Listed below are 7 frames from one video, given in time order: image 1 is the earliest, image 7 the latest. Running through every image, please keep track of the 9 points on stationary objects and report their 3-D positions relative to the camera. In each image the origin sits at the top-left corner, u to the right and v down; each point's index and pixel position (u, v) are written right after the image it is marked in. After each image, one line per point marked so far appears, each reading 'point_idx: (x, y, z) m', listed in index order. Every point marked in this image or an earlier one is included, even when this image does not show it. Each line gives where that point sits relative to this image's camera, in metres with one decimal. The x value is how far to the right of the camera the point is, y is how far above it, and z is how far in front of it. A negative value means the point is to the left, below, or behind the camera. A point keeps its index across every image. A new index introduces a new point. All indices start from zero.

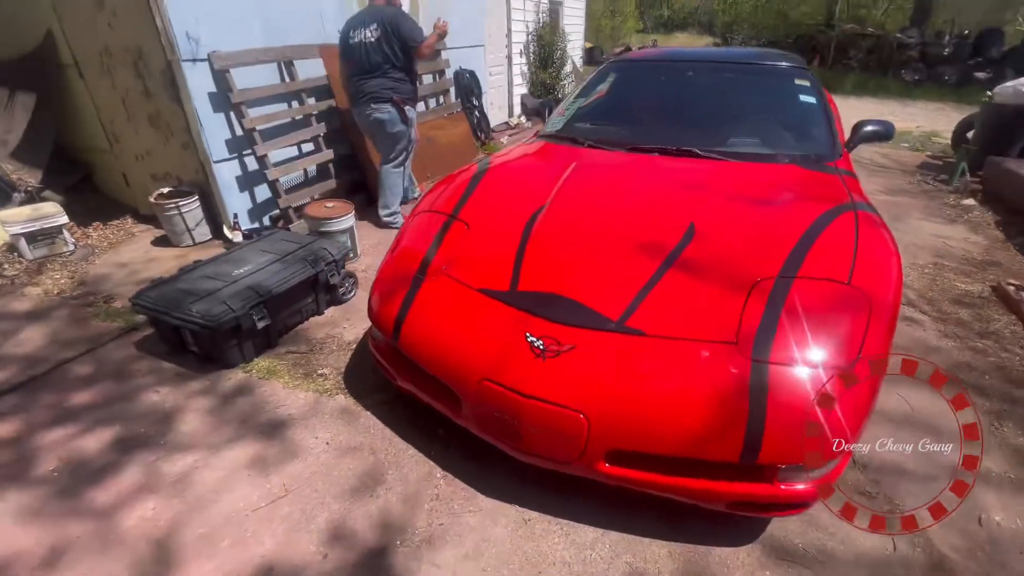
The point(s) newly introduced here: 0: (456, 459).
0: (-0.2, -0.7, +2.0) m
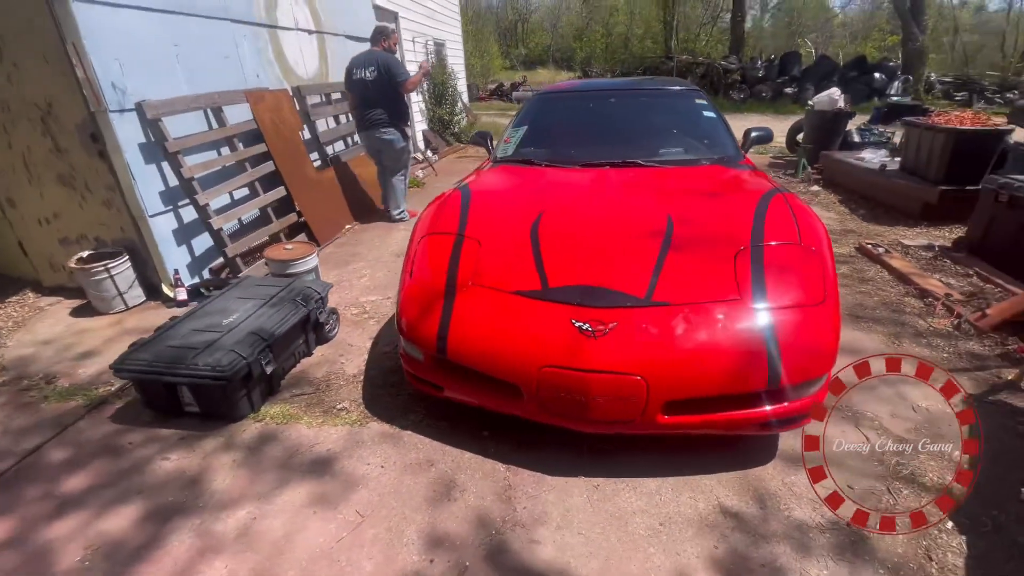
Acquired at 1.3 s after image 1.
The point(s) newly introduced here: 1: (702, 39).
0: (0.0, -0.7, +2.2) m
1: (+6.9, +9.1, +17.6) m
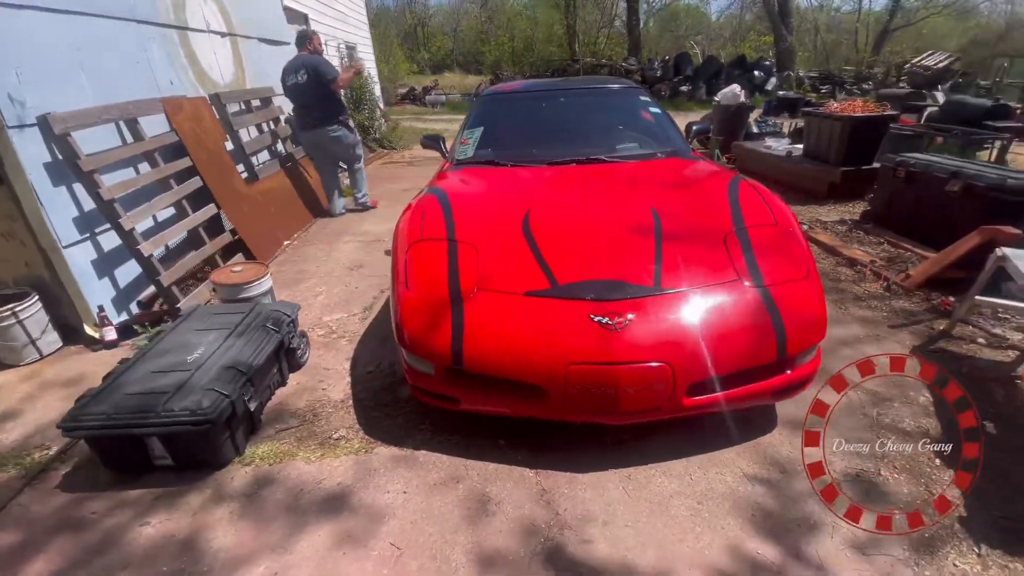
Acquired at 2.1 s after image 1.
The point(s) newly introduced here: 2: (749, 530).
0: (+0.1, -0.7, +2.1) m
1: (+3.4, +9.4, +18.5) m
2: (+0.9, -0.9, +1.8) m
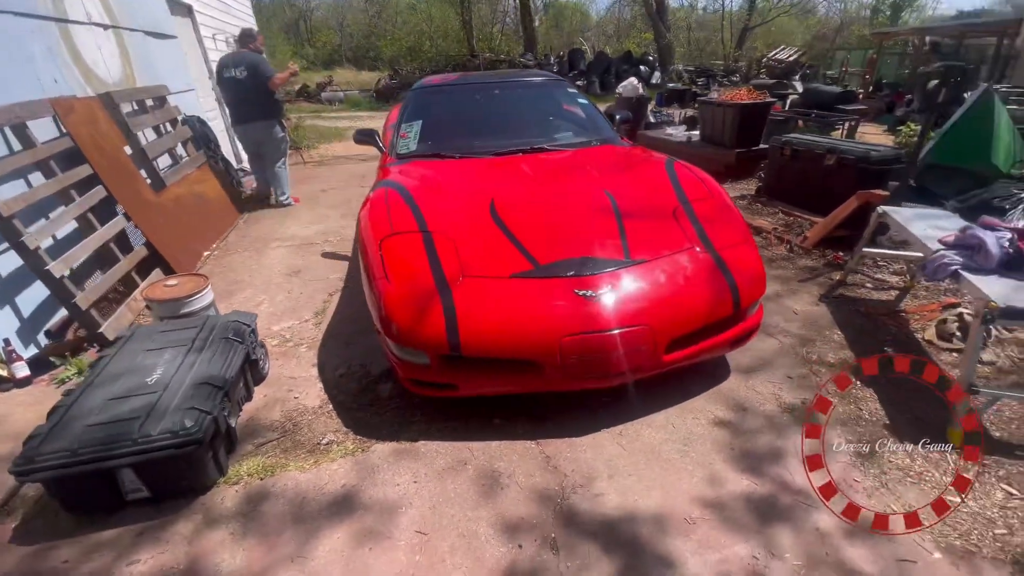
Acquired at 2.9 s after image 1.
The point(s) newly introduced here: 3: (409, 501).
0: (+0.1, -0.7, +2.2) m
1: (-0.6, +9.7, +18.8) m
2: (+0.9, -0.7, +2.1) m
3: (-0.4, -0.8, +1.9) m
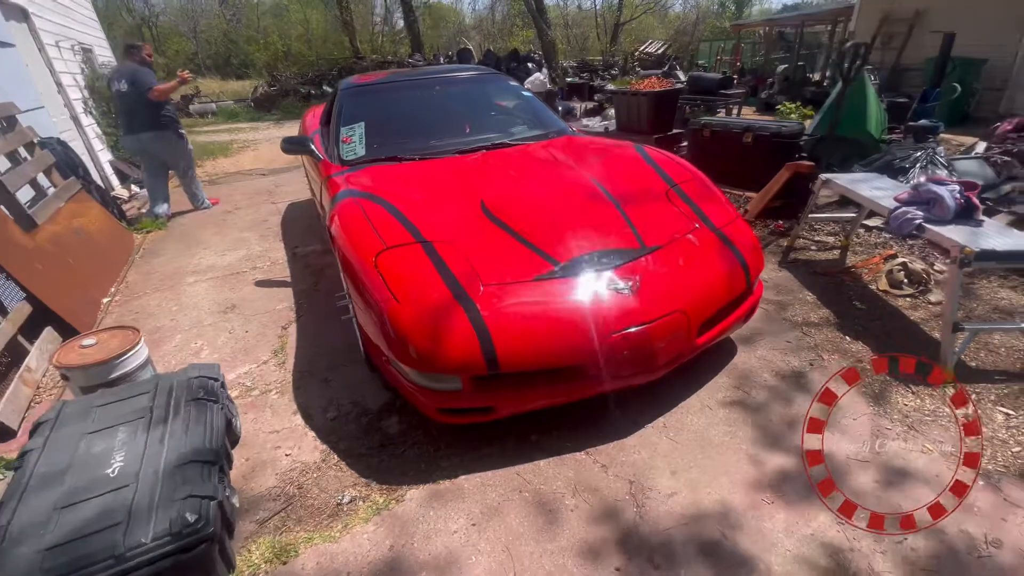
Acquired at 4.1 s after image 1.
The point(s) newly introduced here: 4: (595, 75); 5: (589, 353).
0: (+0.3, -0.7, +2.1) m
1: (-5.0, +9.3, +18.1) m
2: (+1.1, -0.6, +2.1) m
3: (-0.1, -0.9, +1.7) m
4: (+2.8, +7.3, +16.7) m
5: (+0.3, -0.3, +1.9) m
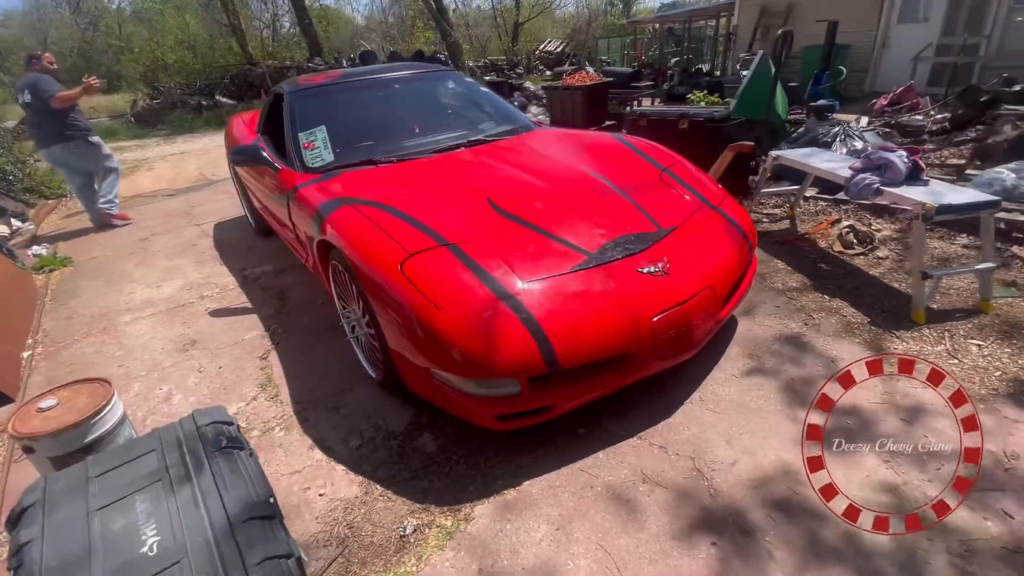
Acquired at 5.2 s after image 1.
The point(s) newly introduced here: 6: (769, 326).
0: (+0.5, -0.6, +2.1) m
1: (-8.4, +8.5, +16.9) m
2: (+1.3, -0.5, +2.2) m
3: (+0.2, -0.9, +1.6) m
4: (-0.3, +7.4, +16.9) m
5: (+0.5, -0.2, +1.9) m
6: (+1.4, -0.2, +2.7) m
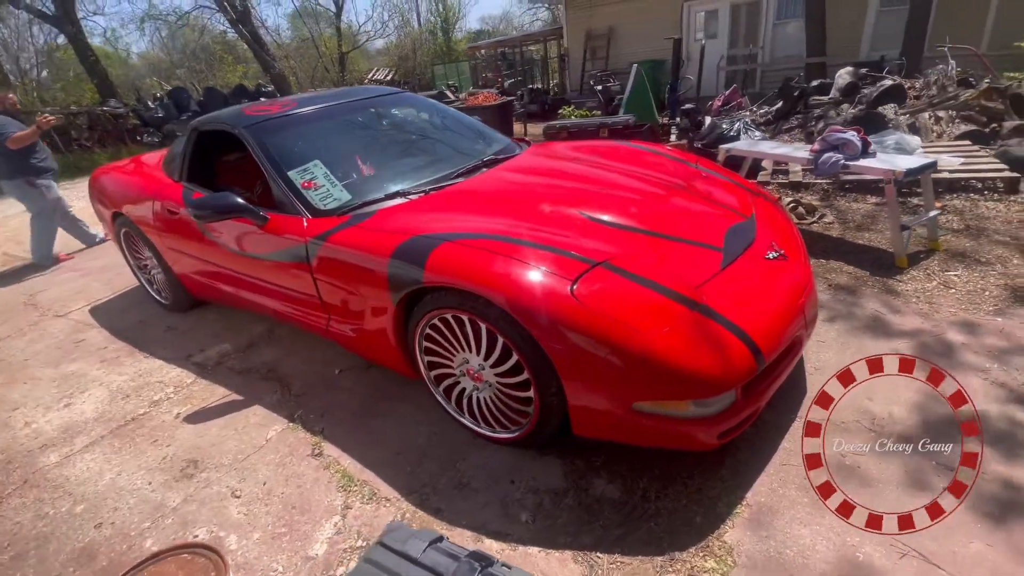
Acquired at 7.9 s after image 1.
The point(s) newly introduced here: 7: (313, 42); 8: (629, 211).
0: (+1.2, -0.5, +2.1) m
1: (-13.4, +5.7, +13.7) m
2: (+1.9, -0.3, +2.5) m
3: (+1.1, -0.8, +1.5) m
4: (-5.6, +6.0, +16.1) m
5: (+1.1, -0.1, +1.9) m
6: (+1.8, 0.0, +3.0) m
7: (-8.1, +10.1, +19.7) m
8: (+0.5, +0.3, +2.2) m
